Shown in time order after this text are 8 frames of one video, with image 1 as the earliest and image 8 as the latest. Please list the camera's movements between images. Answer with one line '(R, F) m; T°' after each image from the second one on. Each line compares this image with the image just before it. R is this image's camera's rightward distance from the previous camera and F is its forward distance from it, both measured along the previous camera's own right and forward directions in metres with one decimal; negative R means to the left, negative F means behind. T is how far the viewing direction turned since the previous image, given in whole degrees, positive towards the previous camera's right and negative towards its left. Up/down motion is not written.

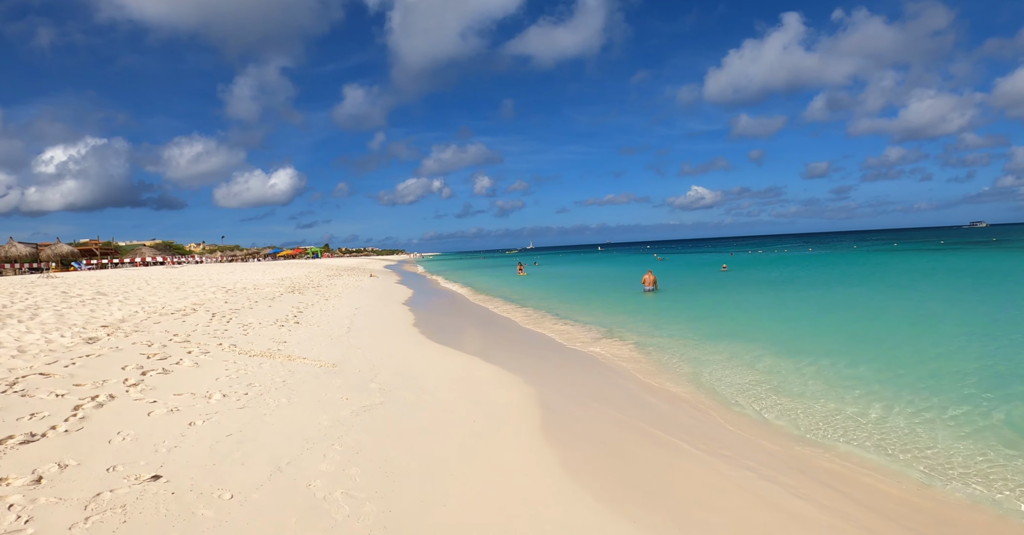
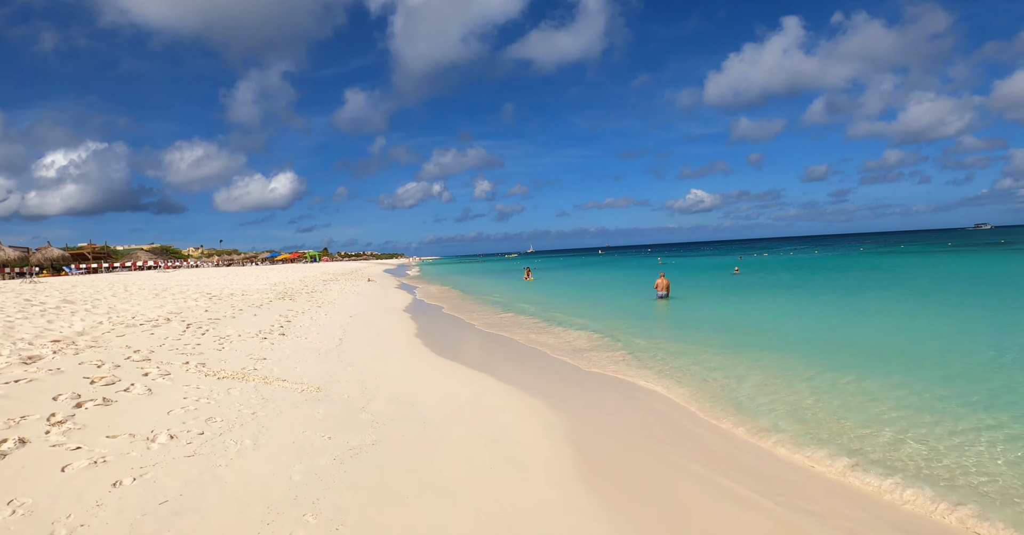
(-0.3, +1.6) m; 0°
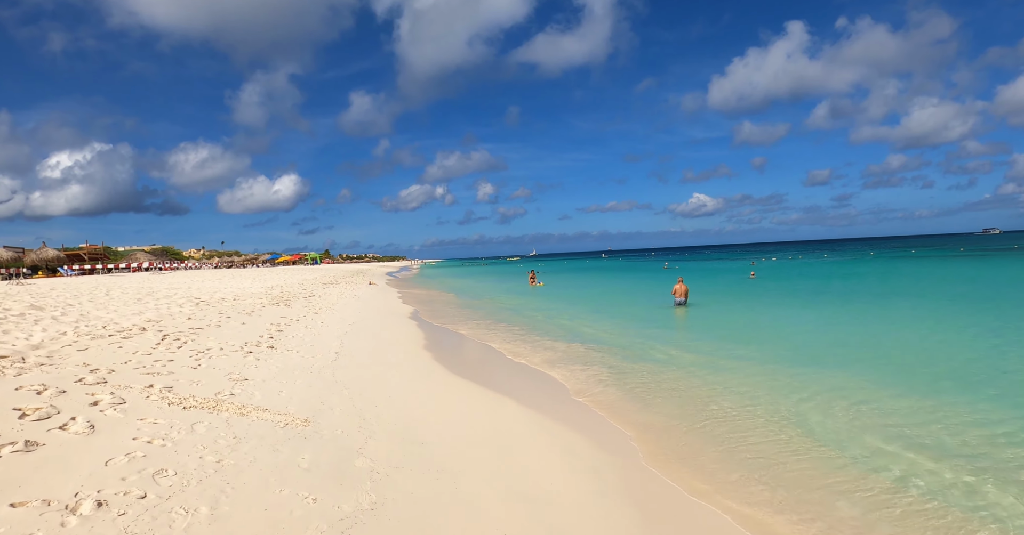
(-0.4, +1.5) m; 0°
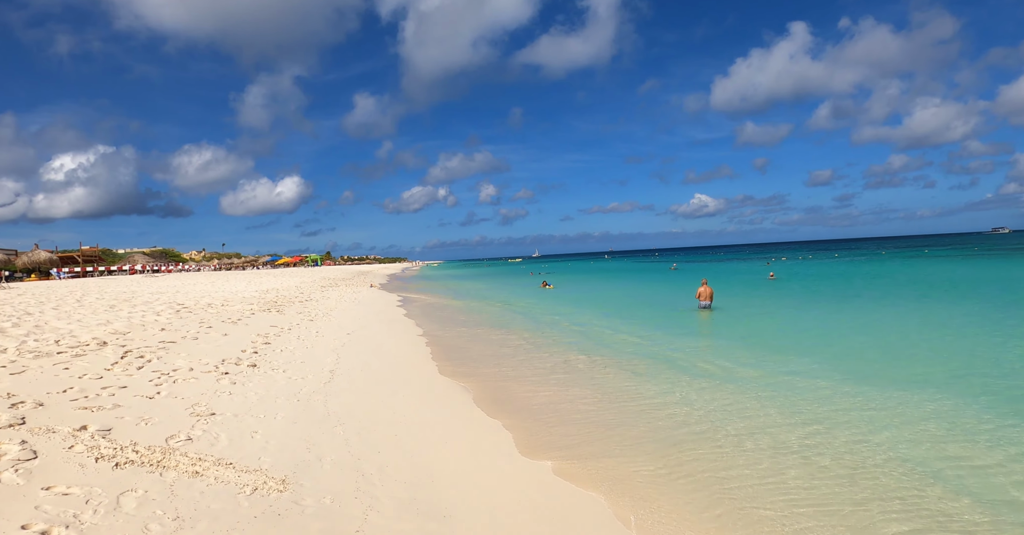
(-0.5, +1.9) m; 0°
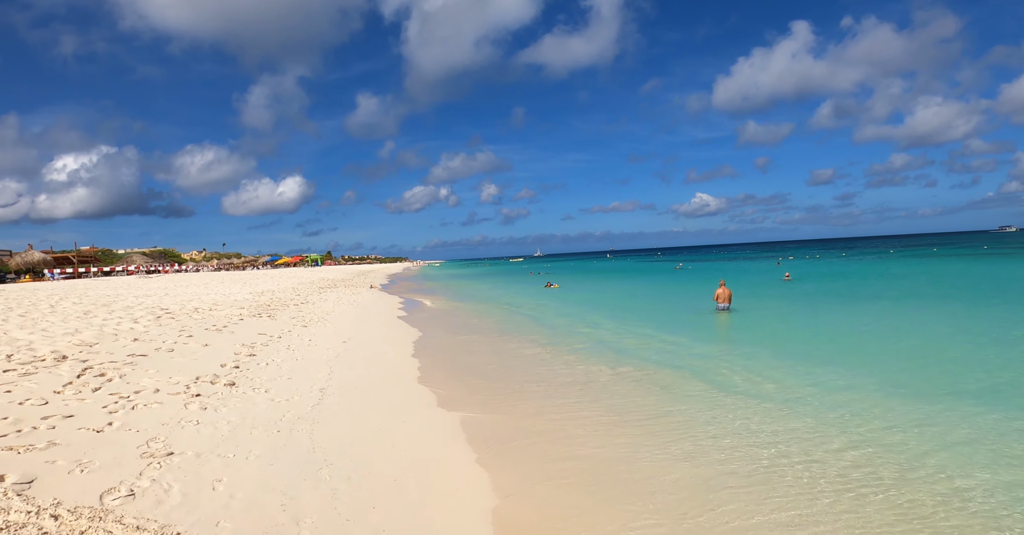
(-0.2, +1.3) m; 0°
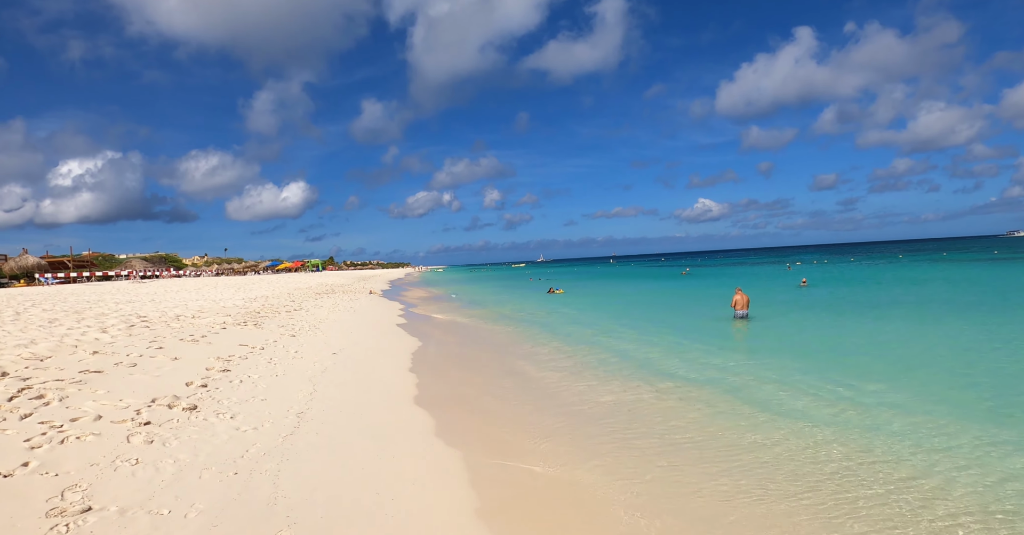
(-0.1, +1.2) m; 0°
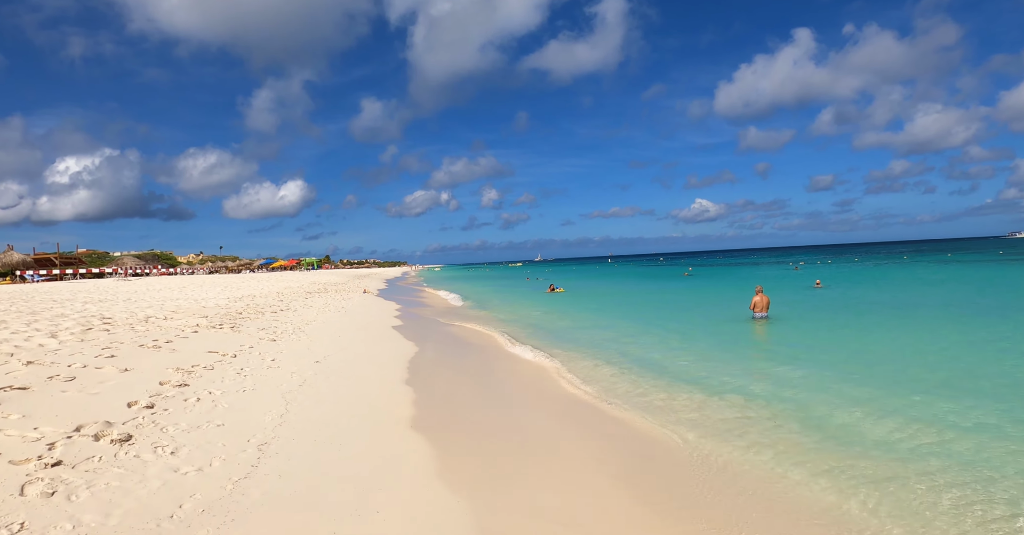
(-0.2, +1.5) m; 0°
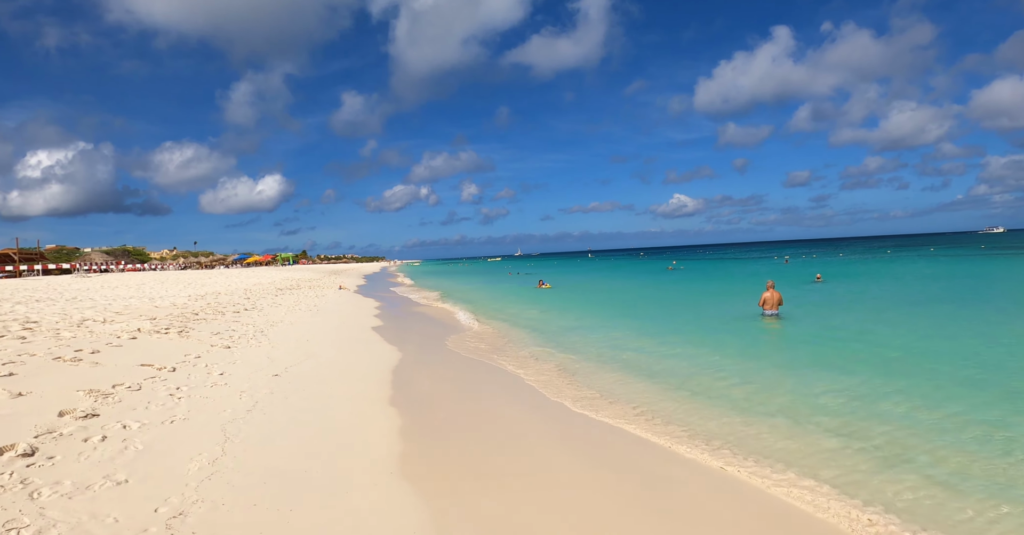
(-0.3, +1.7) m; +2°
